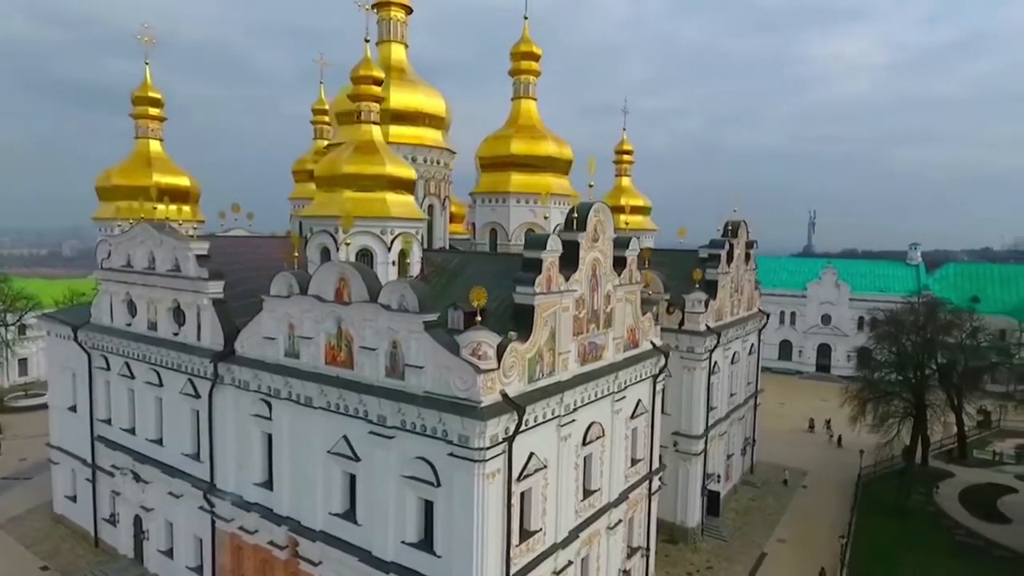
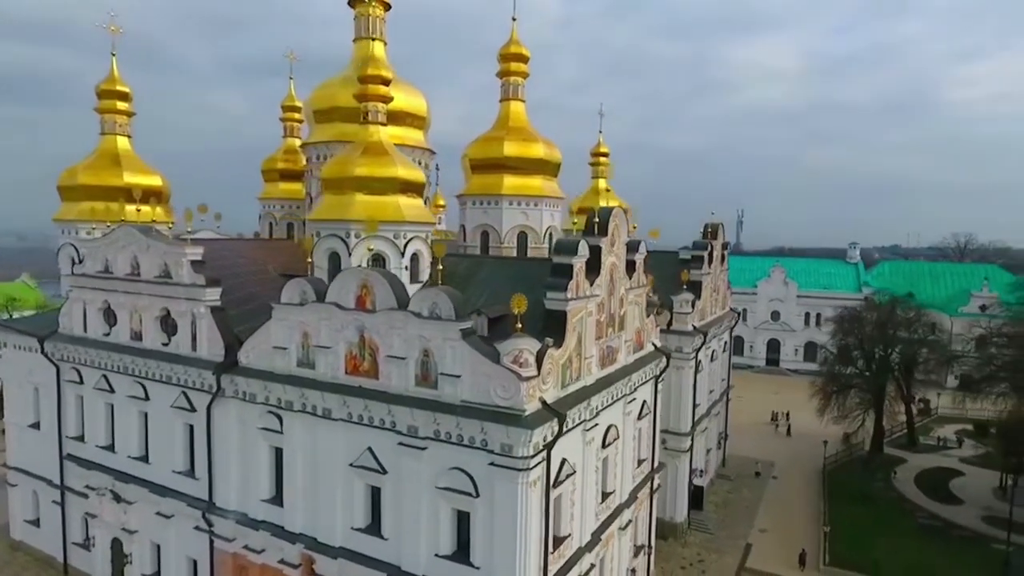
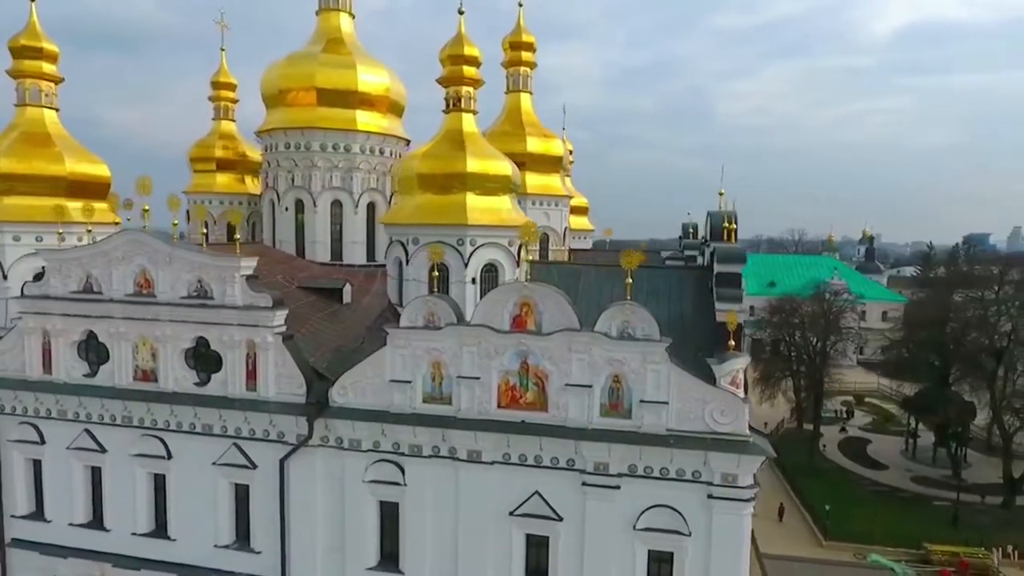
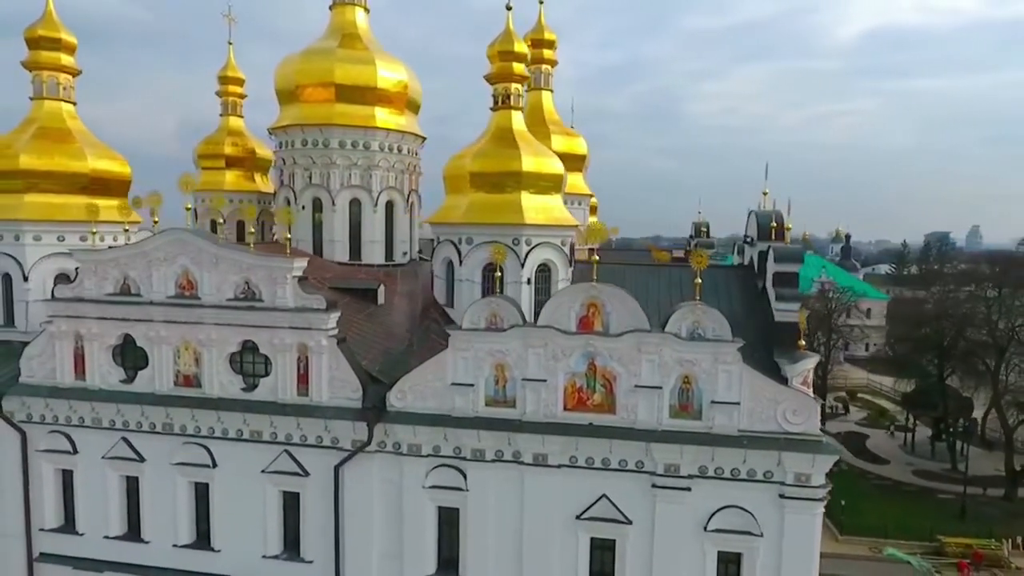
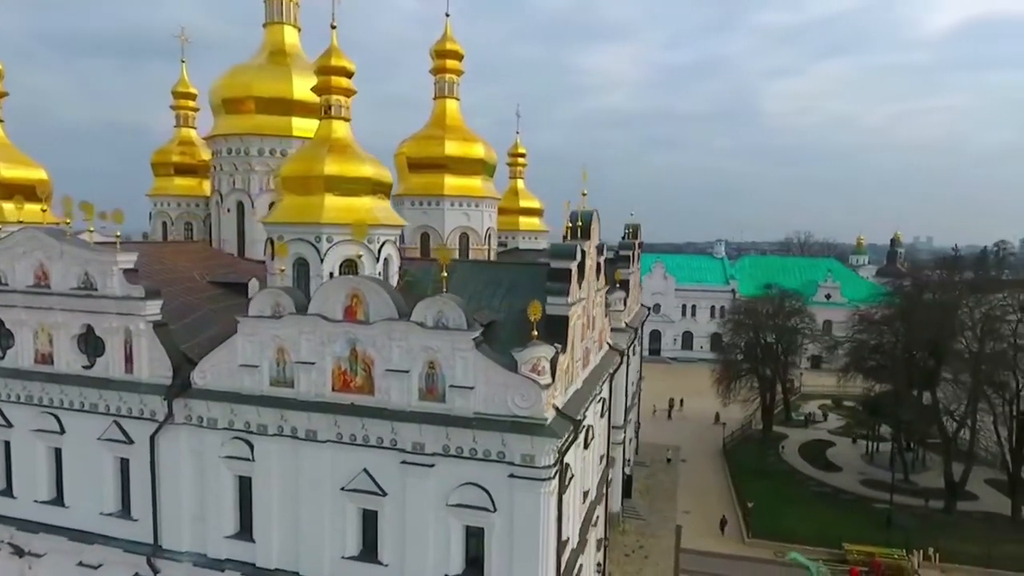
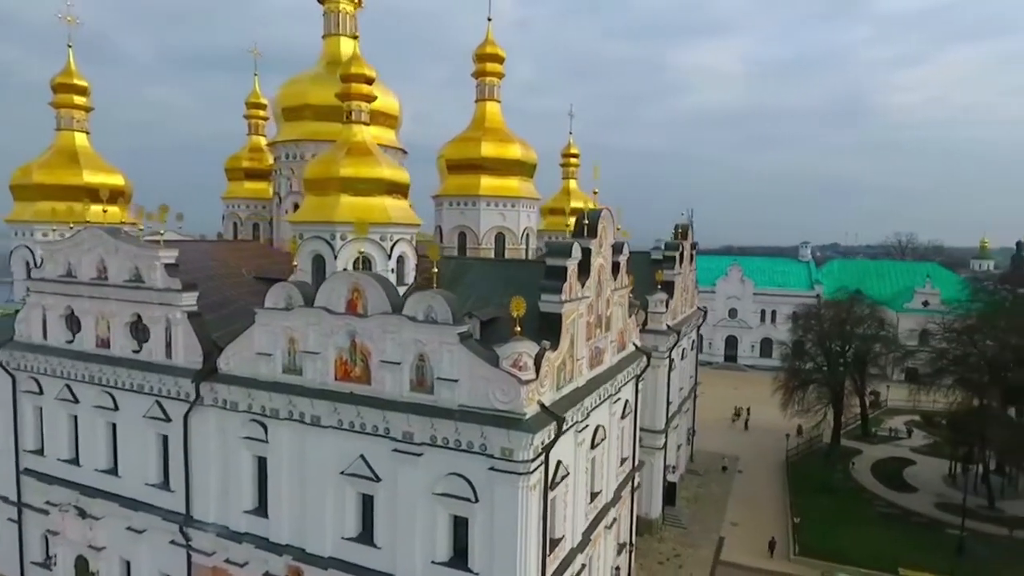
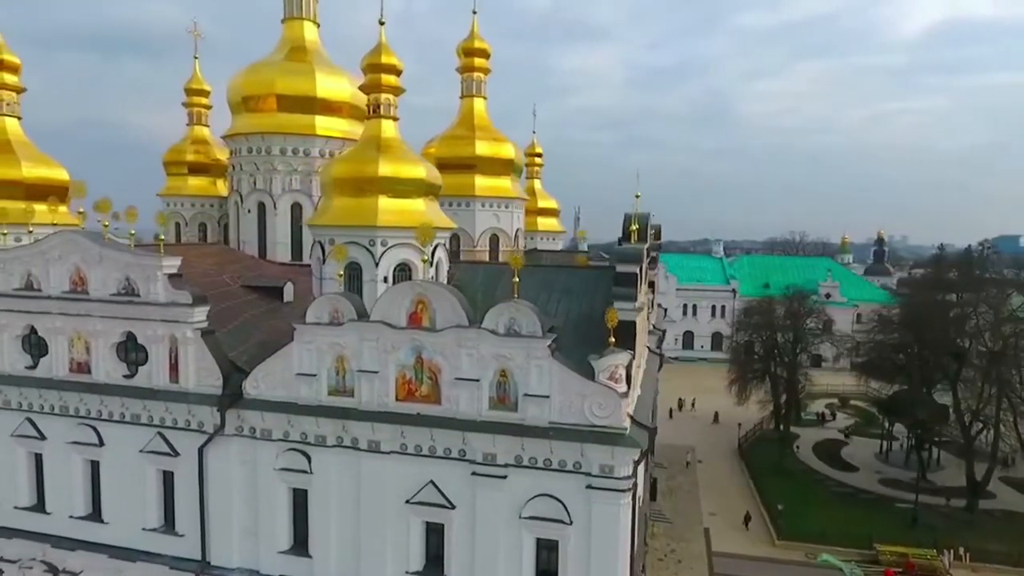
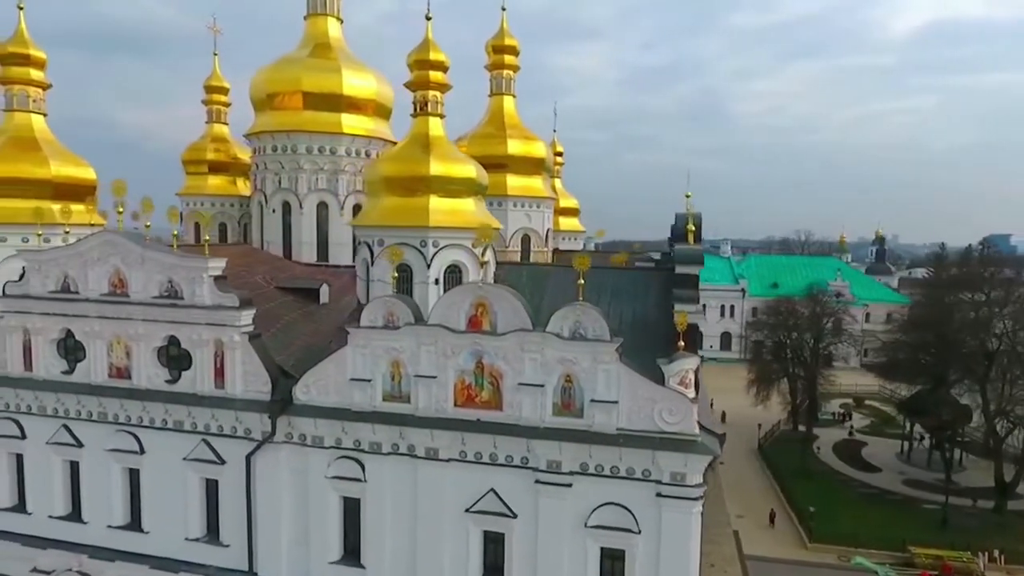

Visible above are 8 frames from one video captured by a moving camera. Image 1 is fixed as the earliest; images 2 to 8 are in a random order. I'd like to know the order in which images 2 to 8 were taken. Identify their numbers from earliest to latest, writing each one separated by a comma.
2, 6, 5, 7, 8, 3, 4
